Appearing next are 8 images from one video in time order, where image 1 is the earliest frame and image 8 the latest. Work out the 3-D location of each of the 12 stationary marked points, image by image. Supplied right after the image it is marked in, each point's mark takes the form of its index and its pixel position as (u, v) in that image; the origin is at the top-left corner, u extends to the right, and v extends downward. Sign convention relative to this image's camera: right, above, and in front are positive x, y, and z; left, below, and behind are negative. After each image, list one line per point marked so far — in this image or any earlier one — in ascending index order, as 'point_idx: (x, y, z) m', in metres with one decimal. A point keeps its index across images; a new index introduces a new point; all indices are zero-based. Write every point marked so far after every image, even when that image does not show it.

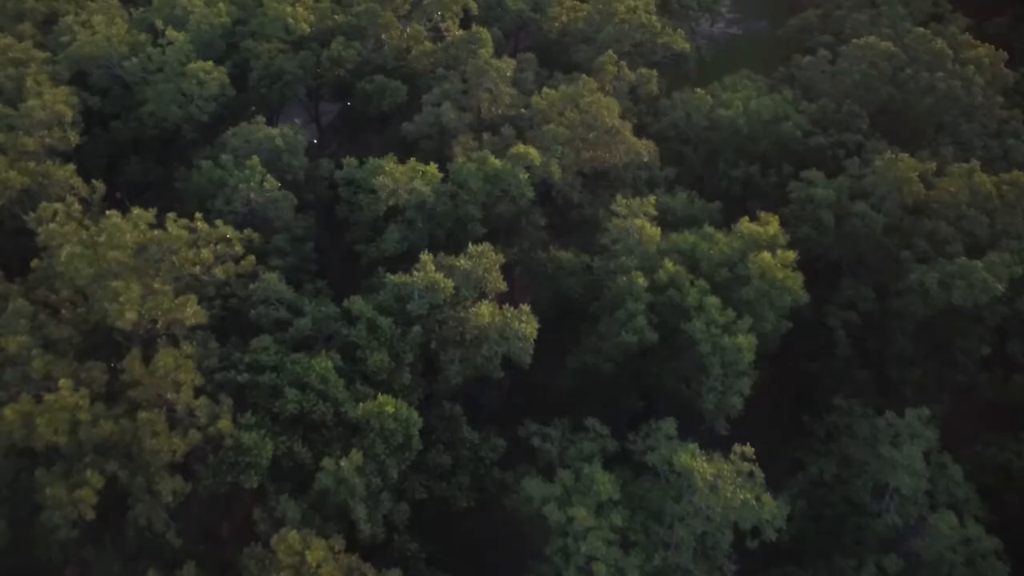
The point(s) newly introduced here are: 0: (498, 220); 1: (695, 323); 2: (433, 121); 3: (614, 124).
0: (-0.2, +1.1, +13.4) m
1: (+2.5, -0.5, +11.6) m
2: (-1.4, +2.9, +14.8) m
3: (+1.7, +2.7, +13.9) m
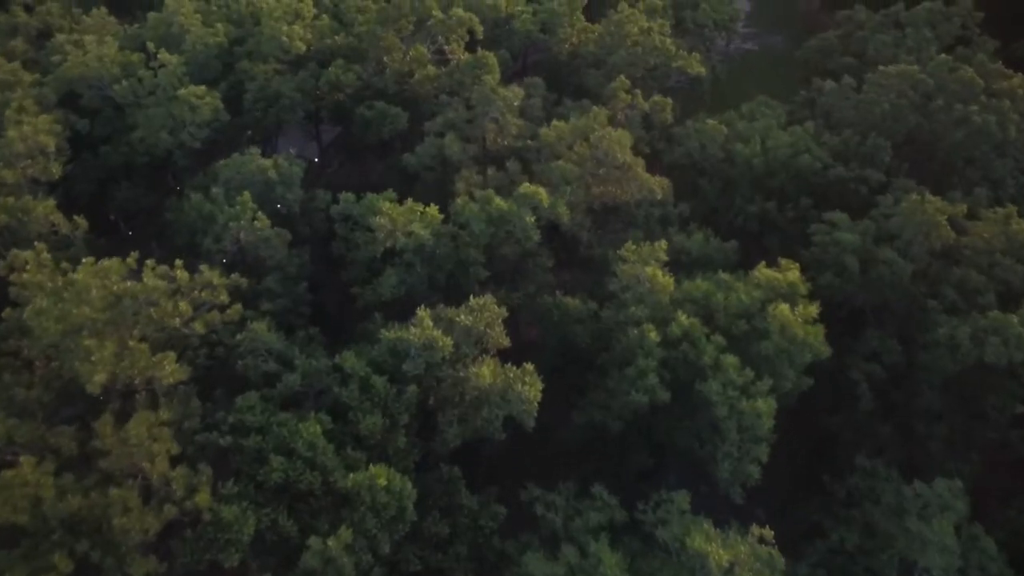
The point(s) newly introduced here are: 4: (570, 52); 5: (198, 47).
0: (-0.1, +0.4, +12.6) m
1: (+2.5, -1.2, +10.8) m
2: (-1.3, +2.2, +14.1) m
3: (+1.8, +2.0, +13.1) m
4: (+1.2, +4.8, +17.4) m
5: (-6.2, +4.8, +16.8) m
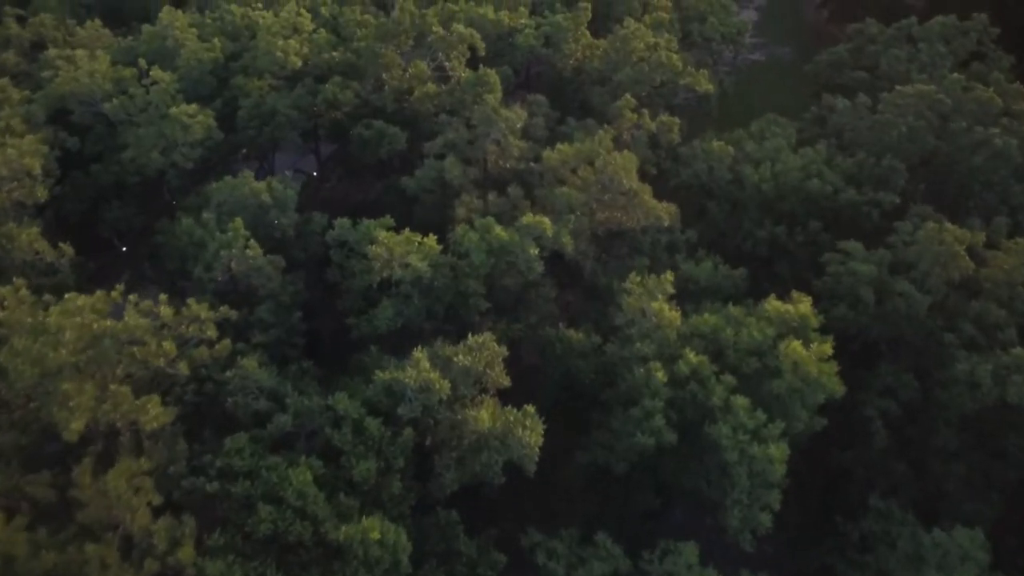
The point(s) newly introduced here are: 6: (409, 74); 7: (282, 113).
0: (-0.1, -0.1, +12.2) m
1: (+2.5, -1.7, +10.3) m
2: (-1.2, +1.8, +13.6) m
3: (+1.8, +1.5, +12.6) m
4: (+1.3, +4.4, +16.9) m
5: (-6.2, +4.3, +16.4) m
6: (-1.9, +4.0, +15.7) m
7: (-4.2, +3.2, +15.6) m
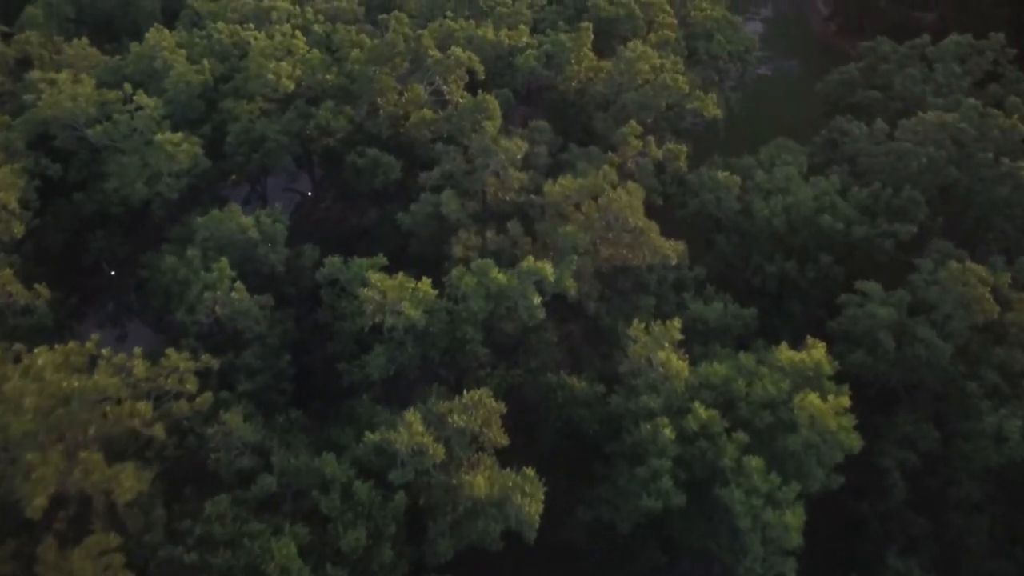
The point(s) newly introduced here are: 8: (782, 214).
0: (-0.1, -0.7, +11.5) m
1: (+2.5, -2.3, +9.7) m
2: (-1.2, +1.2, +13.0) m
3: (+1.8, +0.9, +12.0) m
4: (+1.3, +3.8, +16.3) m
5: (-6.2, +3.8, +15.8) m
6: (-1.9, +3.4, +15.1) m
7: (-4.2, +2.6, +15.0) m
8: (+4.5, +1.2, +14.1) m
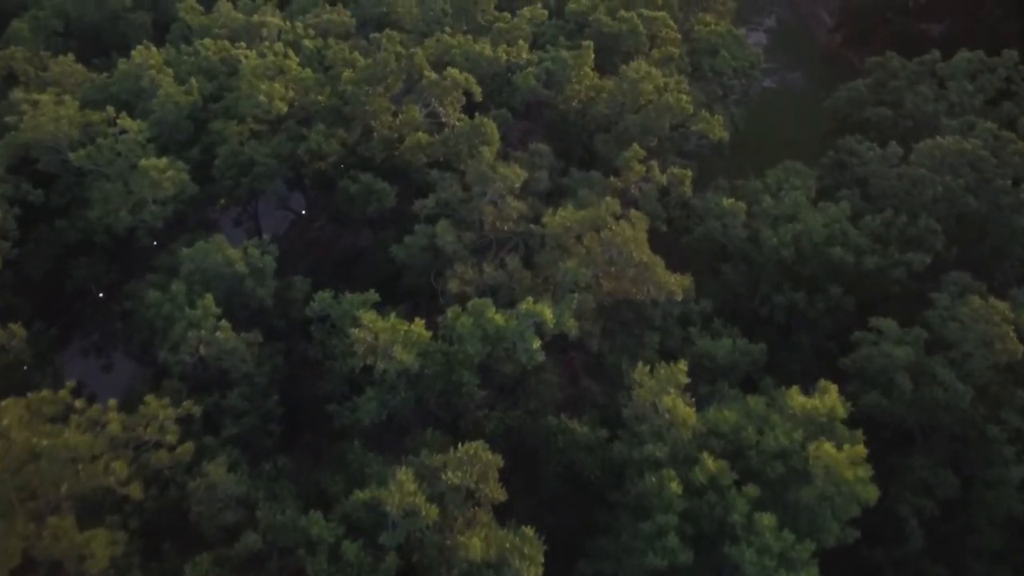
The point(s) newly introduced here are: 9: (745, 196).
0: (-0.2, -1.2, +11.0) m
1: (+2.5, -2.8, +9.2) m
2: (-1.3, +0.7, +12.4) m
3: (+1.8, +0.4, +11.5) m
4: (+1.2, +3.3, +15.8) m
5: (-6.2, +3.2, +15.2) m
6: (-1.9, +2.9, +14.6) m
7: (-4.3, +2.1, +14.5) m
8: (+4.4, +0.7, +13.5) m
9: (+4.2, +1.7, +15.2) m
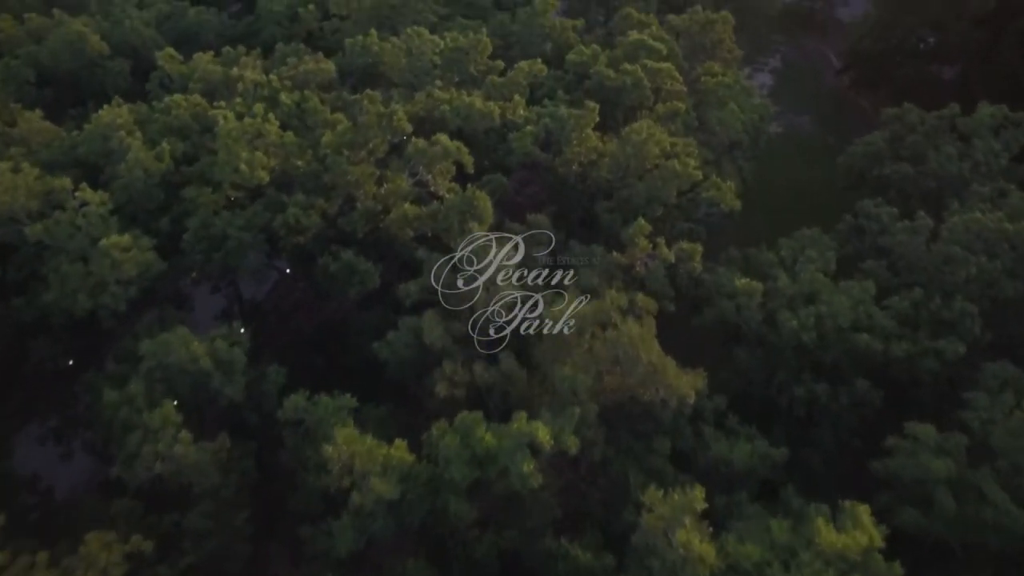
0: (-0.2, -2.4, +9.8) m
1: (+2.4, -4.0, +7.9) m
2: (-1.3, -0.6, +11.3) m
3: (+1.7, -0.9, +10.3) m
4: (+1.1, +1.9, +14.6) m
5: (-6.3, +1.9, +14.1) m
6: (-2.0, +1.5, +13.4) m
7: (-4.3, +0.8, +13.3) m
8: (+4.4, -0.6, +12.3) m
9: (+4.1, +0.3, +14.1) m
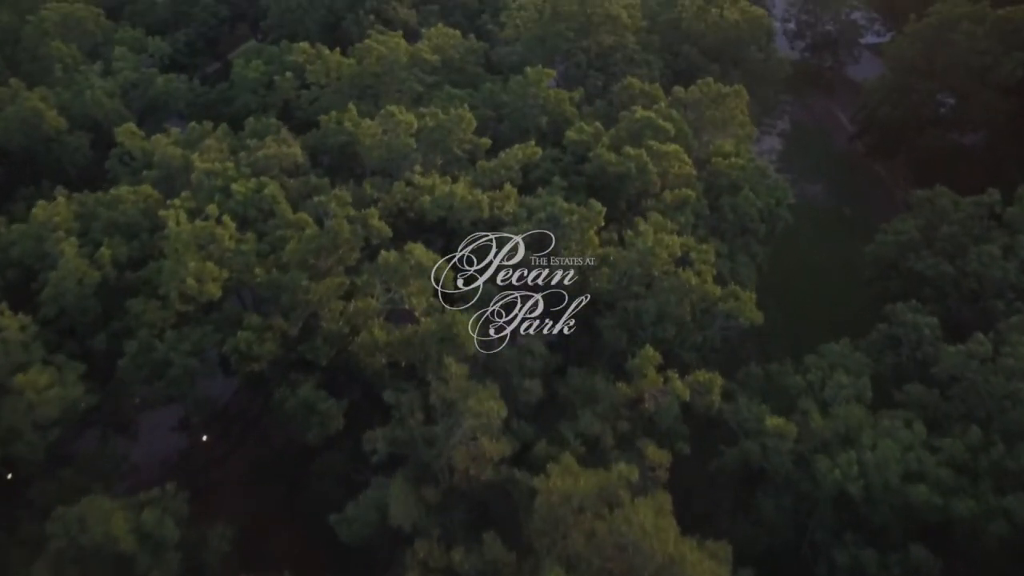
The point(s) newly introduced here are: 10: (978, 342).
0: (-0.4, -4.1, +7.8) m
1: (+2.3, -5.6, +5.9) m
2: (-1.5, -2.4, +9.3) m
3: (+1.6, -2.6, +8.4) m
4: (+1.0, 0.0, +12.8) m
5: (-6.4, 0.0, +12.3) m
6: (-2.2, -0.3, +11.6) m
7: (-4.5, -1.1, +11.5) m
8: (+4.2, -2.3, +10.4) m
9: (+3.9, -1.5, +12.2) m
10: (+6.4, -0.8, +11.8) m
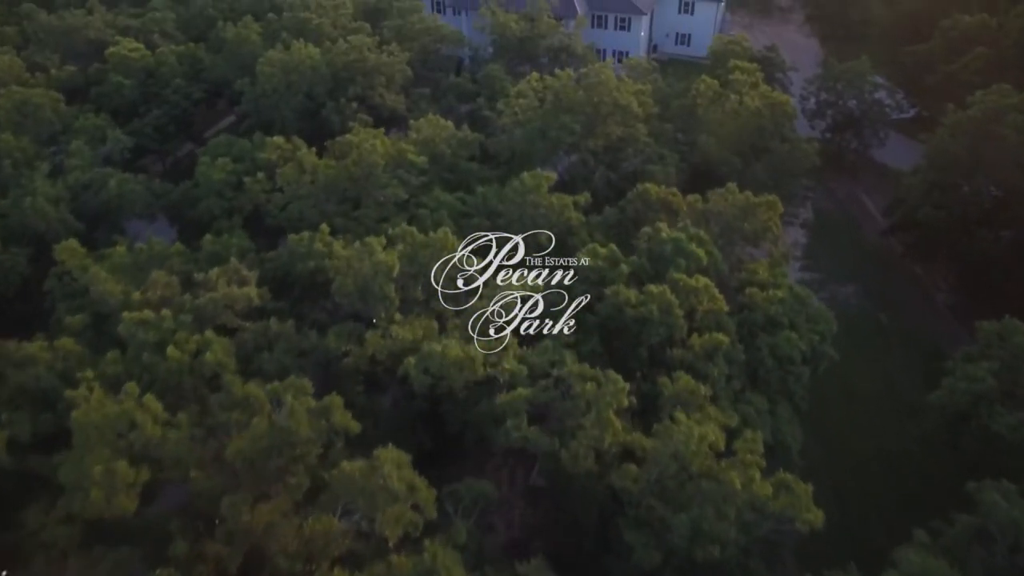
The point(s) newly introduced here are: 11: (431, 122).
0: (-0.4, -6.2, +5.0) m
1: (+2.3, -7.7, +3.1) m
2: (-1.5, -4.6, +6.6) m
3: (+1.6, -4.7, +5.7) m
4: (+1.0, -2.3, +10.3) m
5: (-6.5, -2.4, +9.7) m
6: (-2.2, -2.6, +9.0) m
7: (-4.5, -3.4, +8.8) m
8: (+4.2, -4.6, +7.8) m
9: (+3.9, -3.8, +9.6) m
10: (+6.4, -3.1, +9.2) m
11: (-1.8, +3.7, +19.0) m
